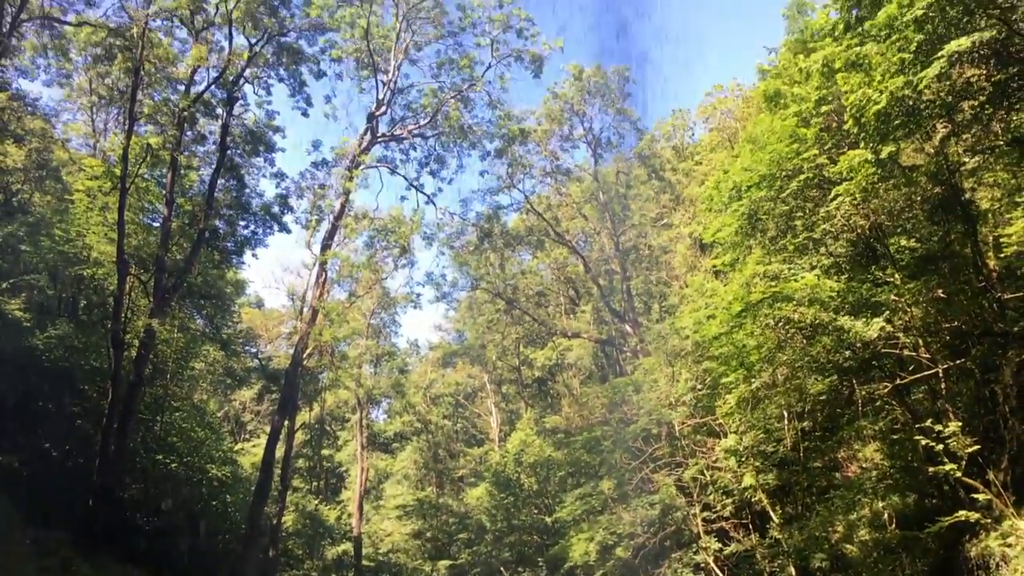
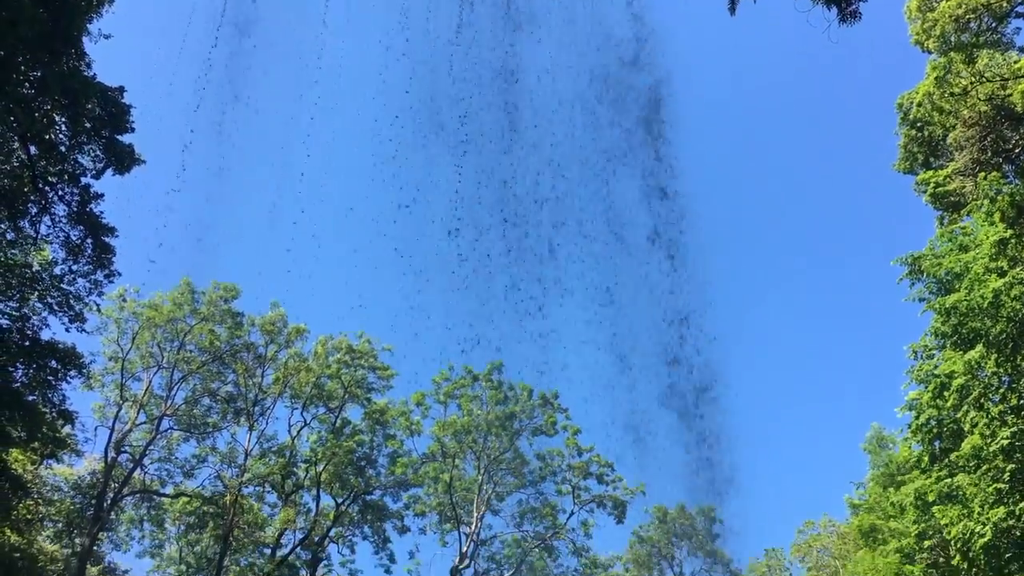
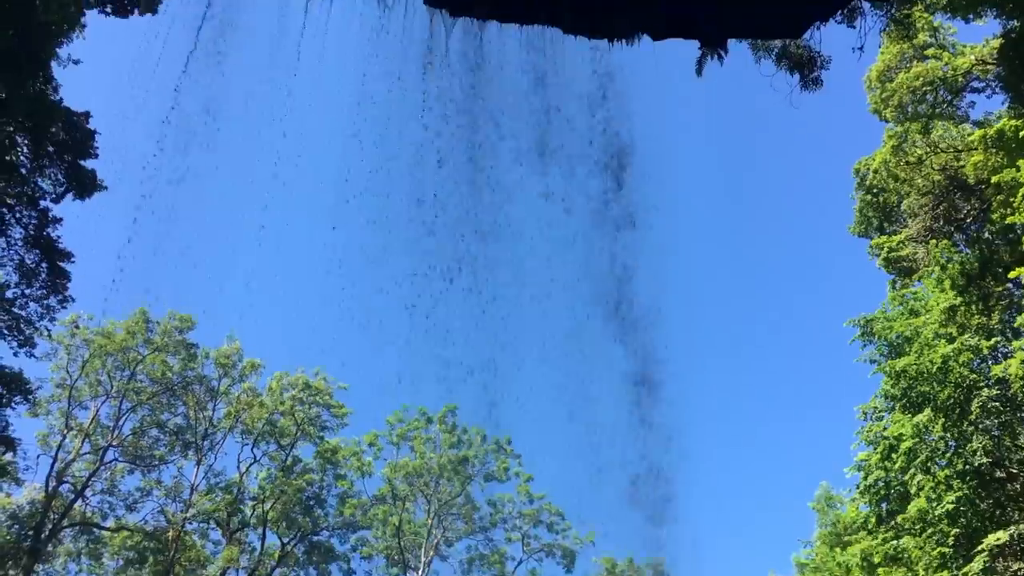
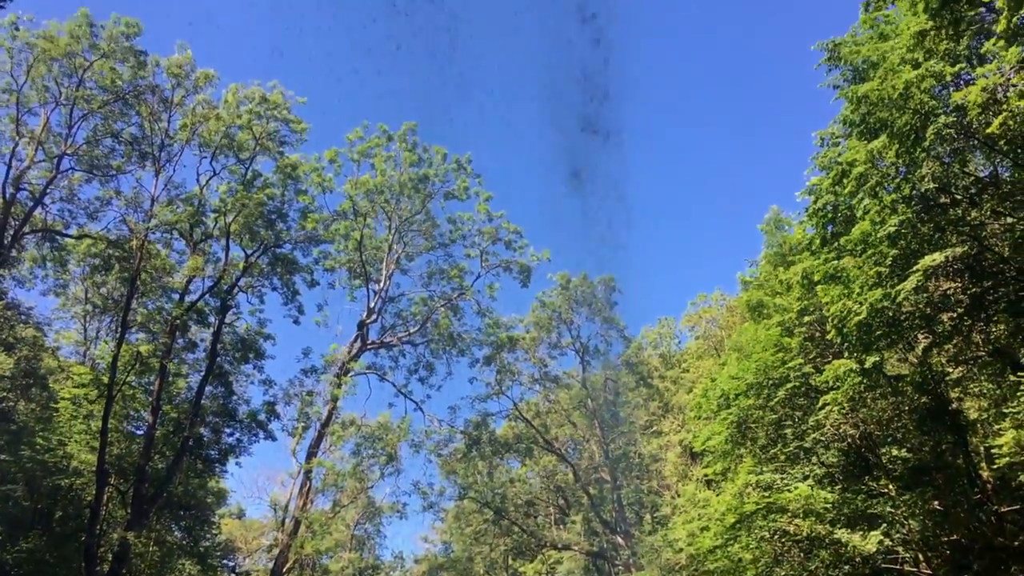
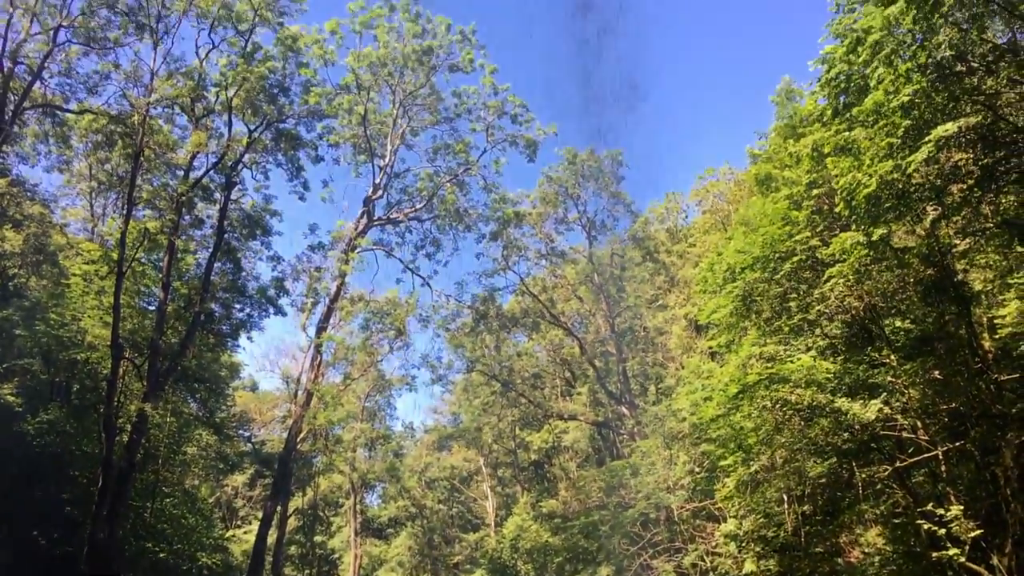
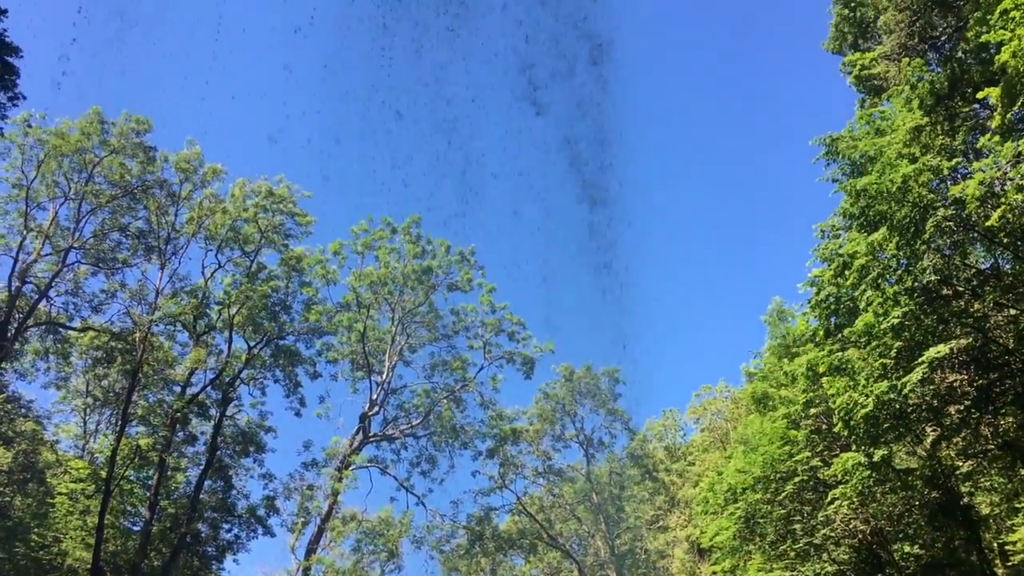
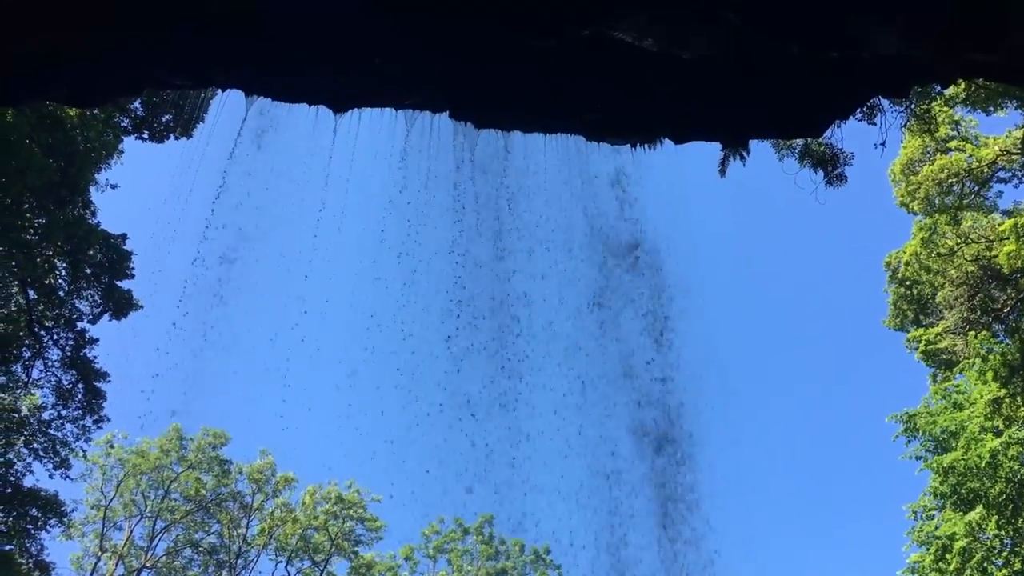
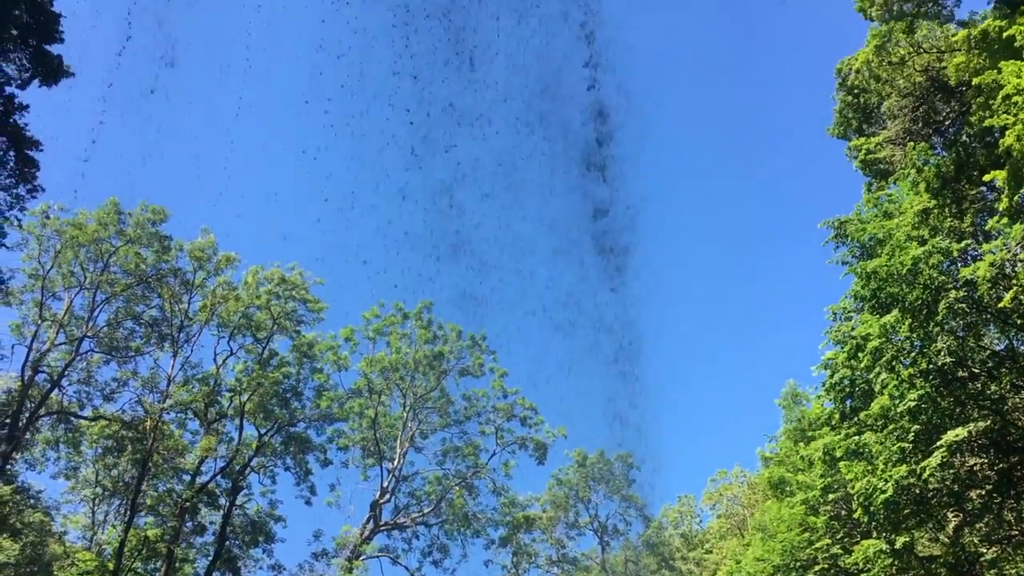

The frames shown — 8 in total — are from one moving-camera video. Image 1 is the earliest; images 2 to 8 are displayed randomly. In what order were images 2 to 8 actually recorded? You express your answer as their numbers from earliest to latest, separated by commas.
5, 4, 6, 8, 3, 7, 2
